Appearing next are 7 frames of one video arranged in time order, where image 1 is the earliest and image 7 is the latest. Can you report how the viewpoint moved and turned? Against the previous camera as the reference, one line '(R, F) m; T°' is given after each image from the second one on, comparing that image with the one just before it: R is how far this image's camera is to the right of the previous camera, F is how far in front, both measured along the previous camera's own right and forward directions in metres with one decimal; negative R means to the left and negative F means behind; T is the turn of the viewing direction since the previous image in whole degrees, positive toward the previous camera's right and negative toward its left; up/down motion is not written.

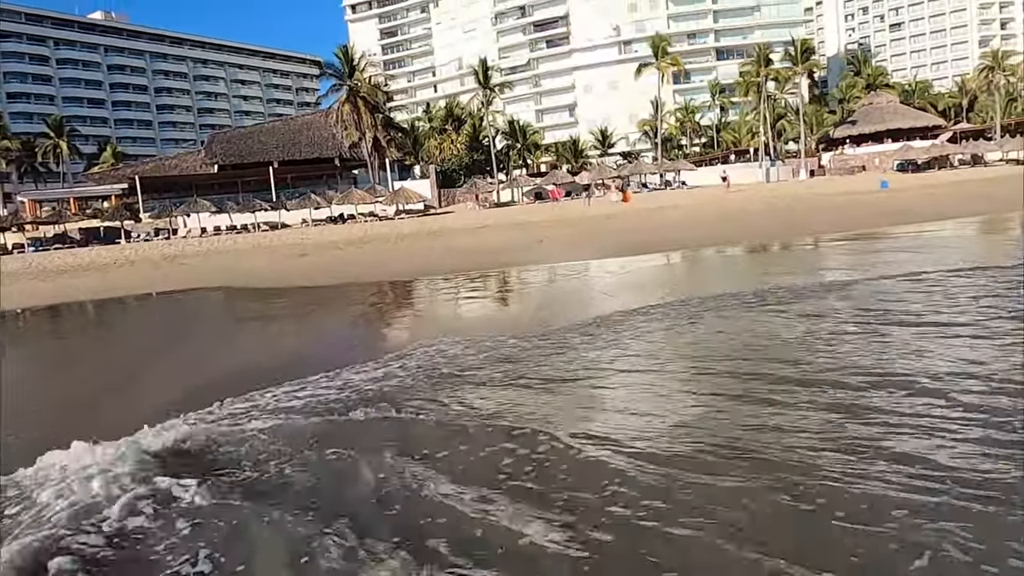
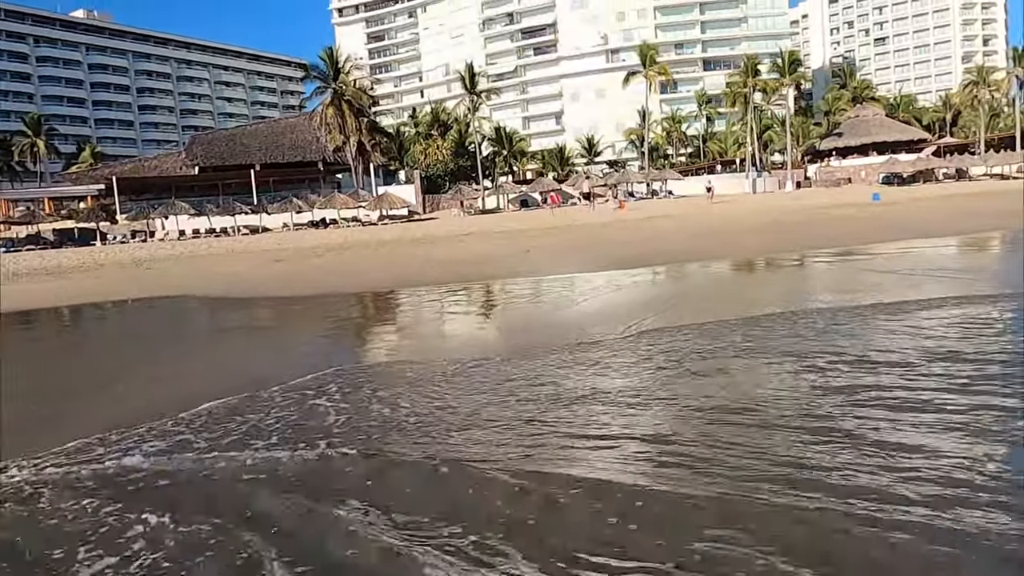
(0.0, +0.6) m; +1°
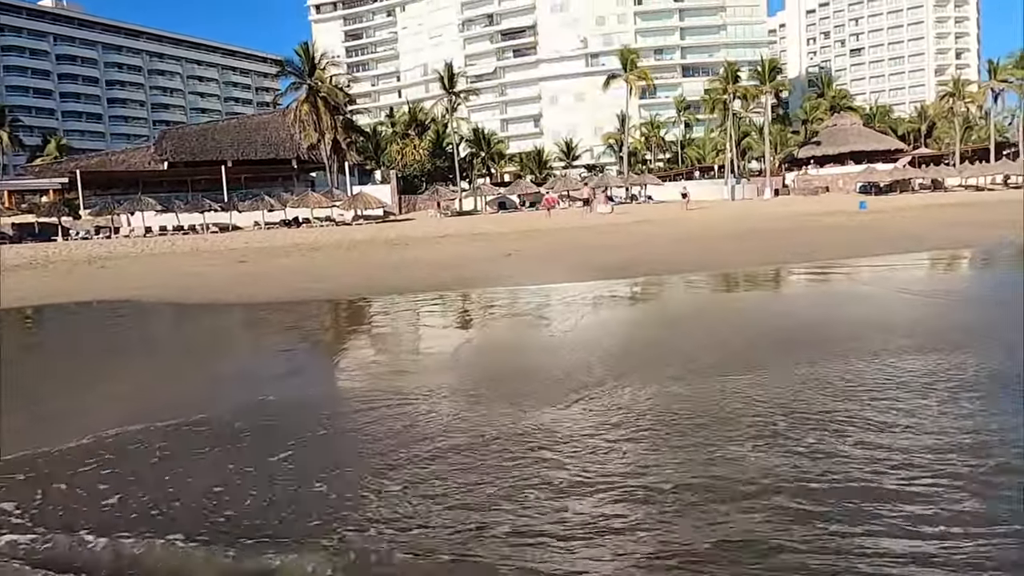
(-0.1, +0.9) m; +2°
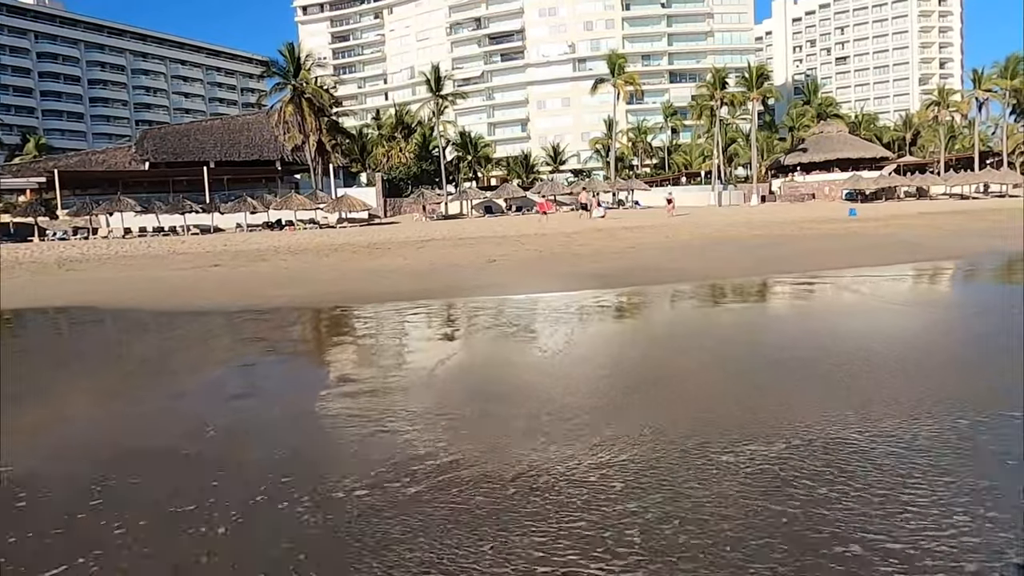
(0.0, +0.5) m; +1°
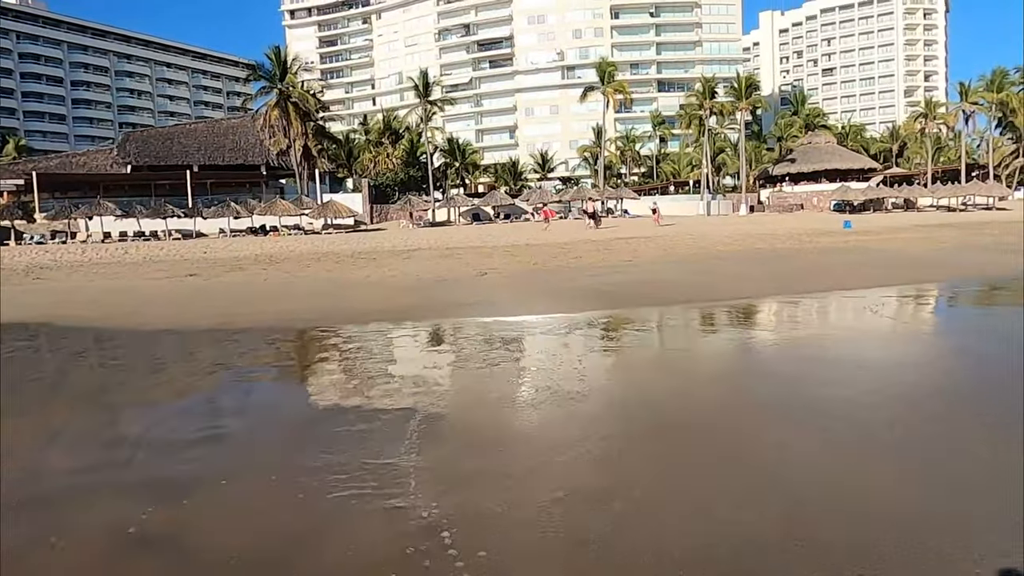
(-0.1, +0.6) m; +1°
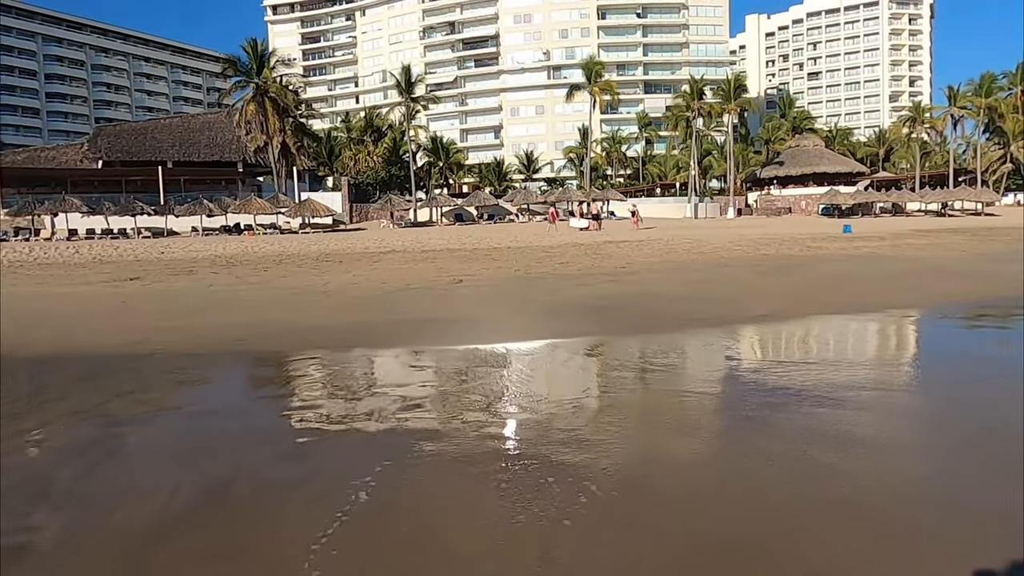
(+0.1, +1.4) m; +1°
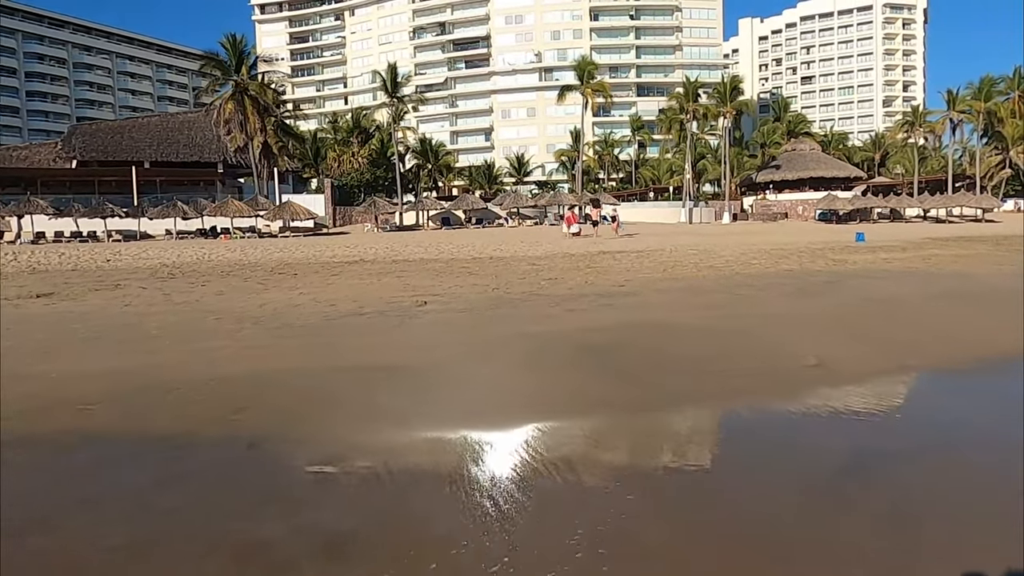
(+0.2, +1.8) m; +1°
